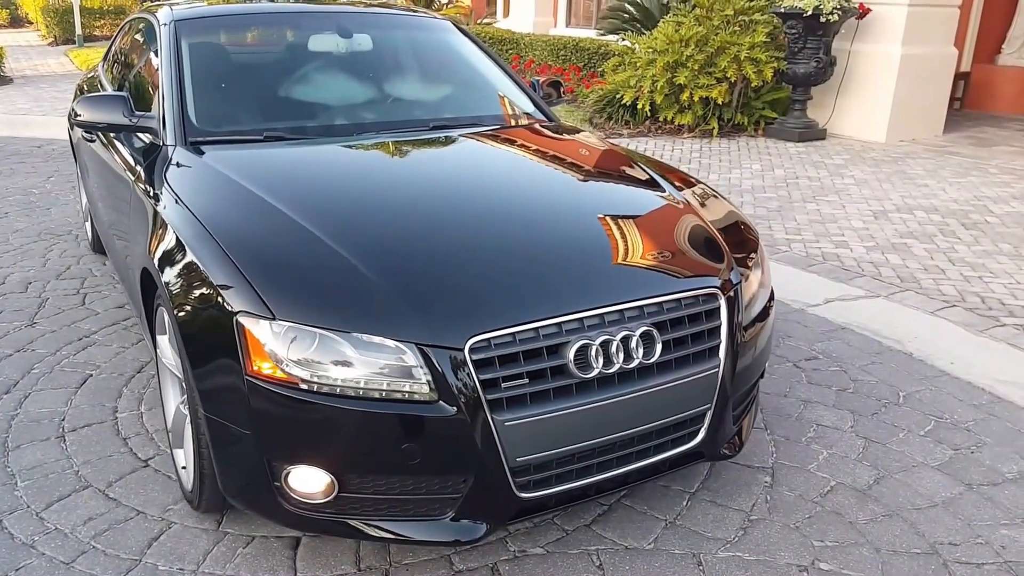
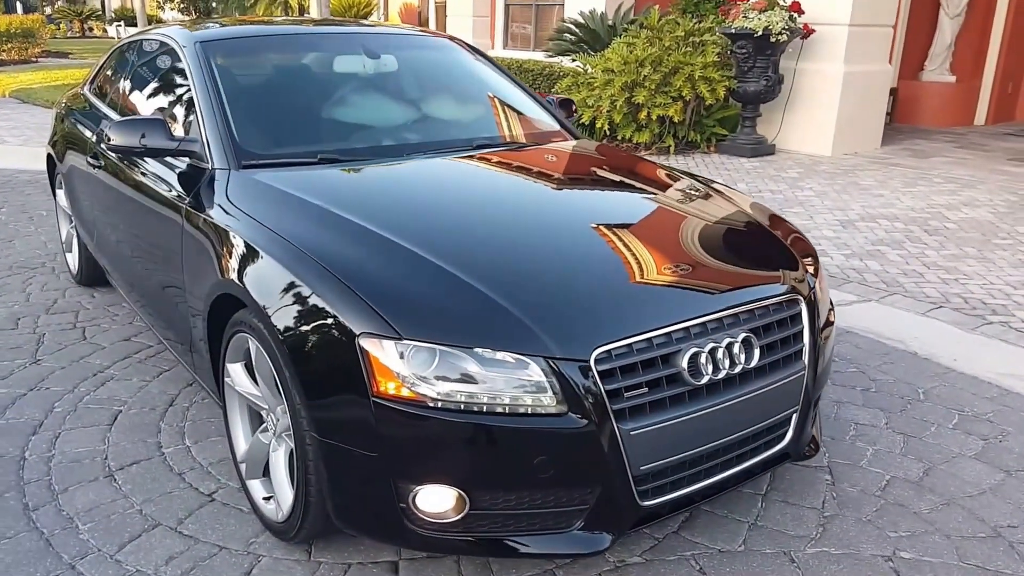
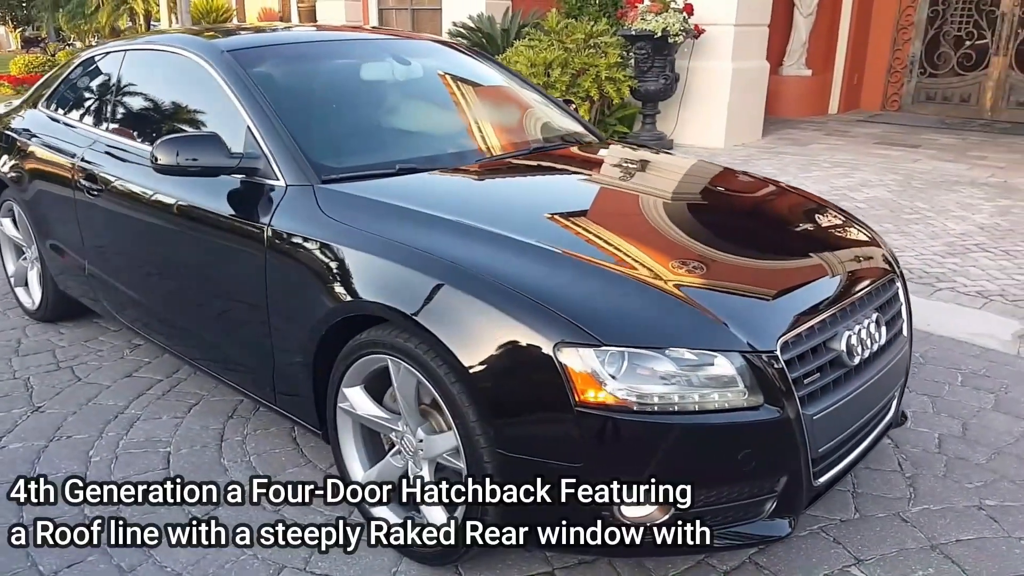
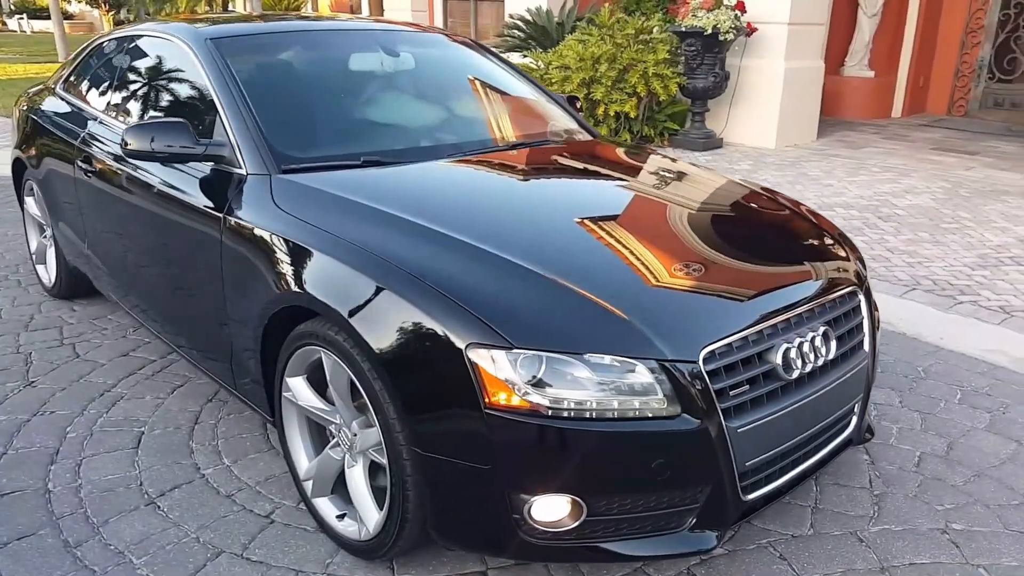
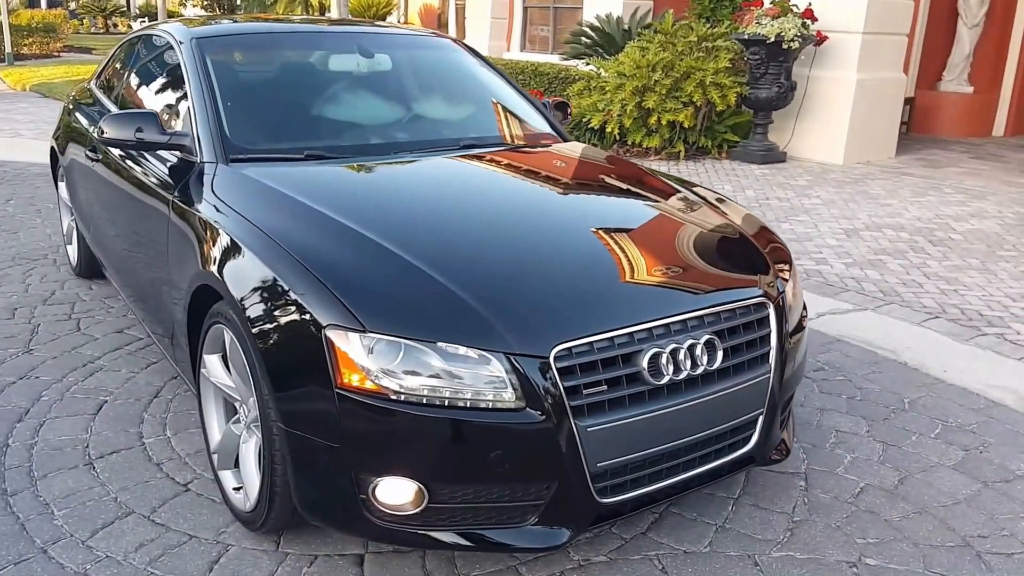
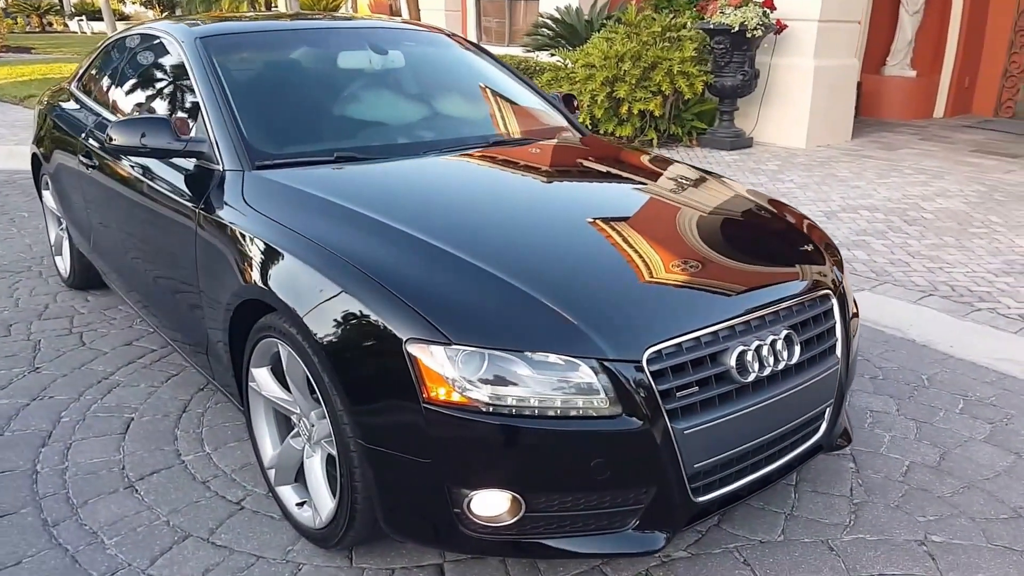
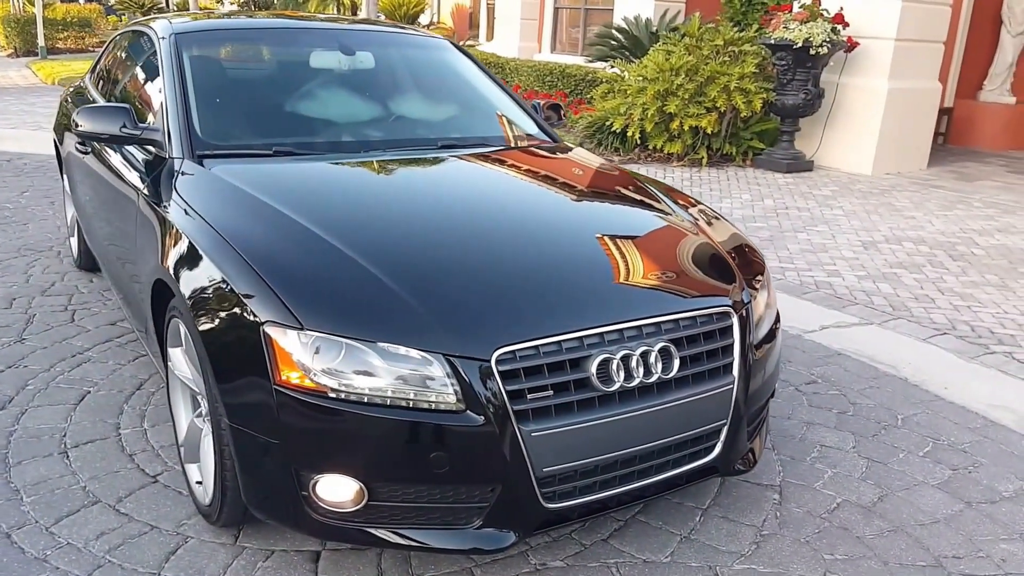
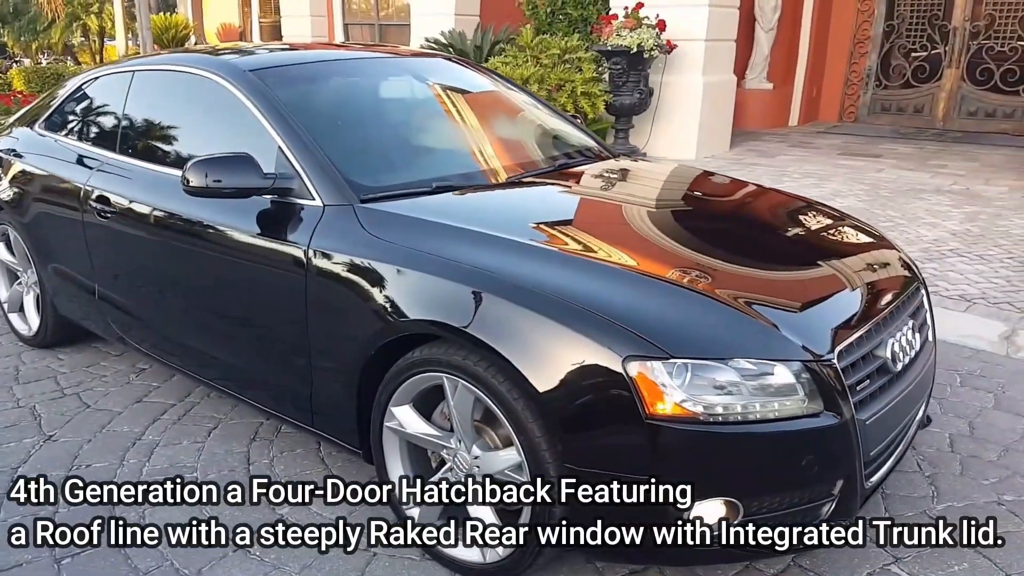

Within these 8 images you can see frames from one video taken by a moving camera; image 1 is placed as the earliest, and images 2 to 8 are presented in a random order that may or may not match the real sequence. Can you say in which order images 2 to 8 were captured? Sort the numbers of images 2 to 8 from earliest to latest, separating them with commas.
7, 5, 2, 6, 4, 3, 8
